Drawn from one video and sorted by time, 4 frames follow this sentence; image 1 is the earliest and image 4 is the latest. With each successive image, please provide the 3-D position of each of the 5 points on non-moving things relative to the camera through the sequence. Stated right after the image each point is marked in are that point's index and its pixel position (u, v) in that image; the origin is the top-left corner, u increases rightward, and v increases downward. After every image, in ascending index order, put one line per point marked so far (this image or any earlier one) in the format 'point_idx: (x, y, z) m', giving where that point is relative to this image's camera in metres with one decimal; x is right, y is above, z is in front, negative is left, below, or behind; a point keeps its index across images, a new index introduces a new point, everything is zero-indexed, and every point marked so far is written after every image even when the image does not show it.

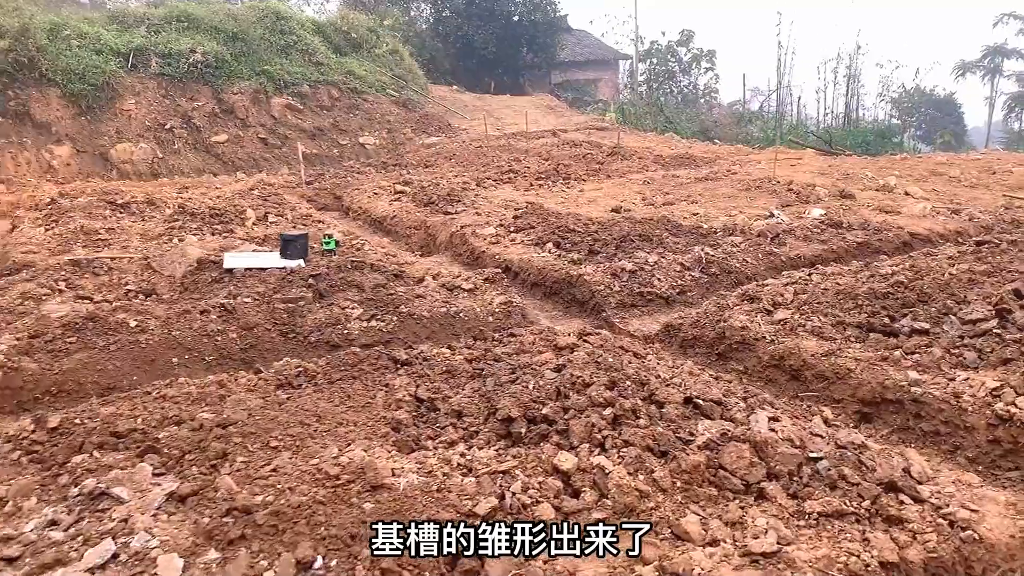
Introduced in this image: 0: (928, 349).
0: (+1.8, -0.3, +3.9) m
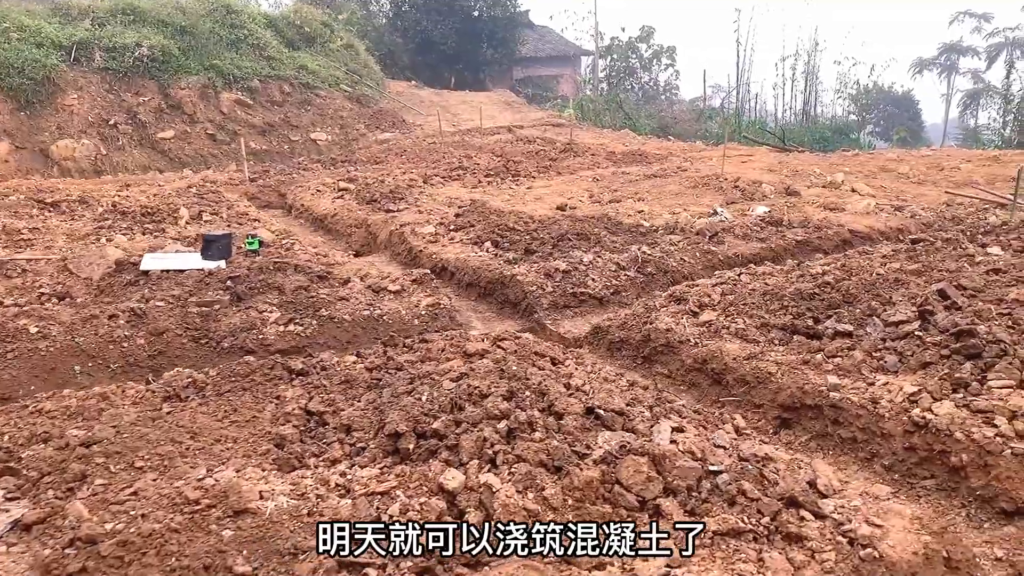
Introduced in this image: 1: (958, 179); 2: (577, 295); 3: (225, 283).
0: (+1.5, -0.3, +3.8) m
1: (+5.8, +1.4, +11.6) m
2: (+0.4, 0.0, +5.8) m
3: (-1.8, 0.0, +5.5) m
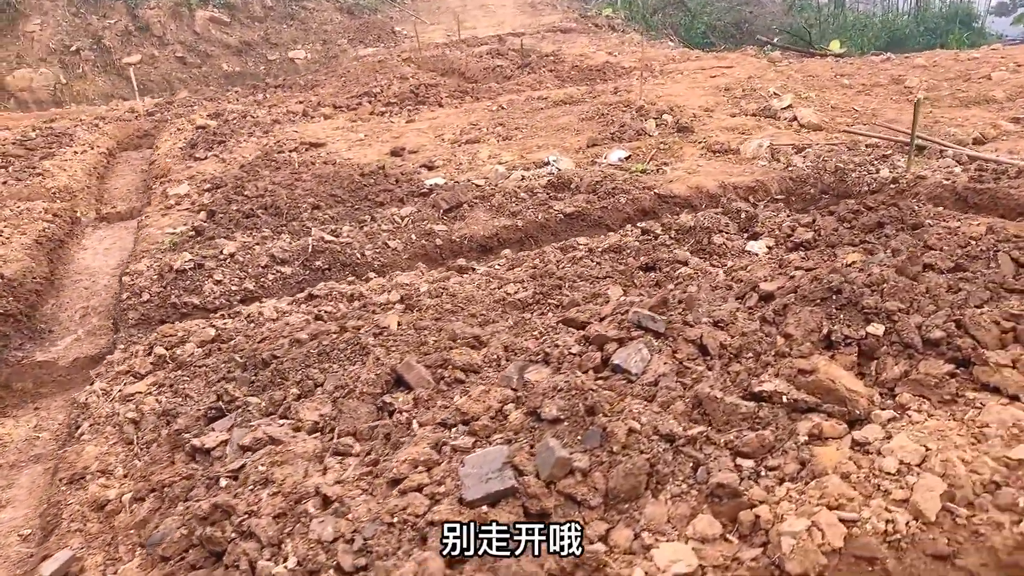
0: (-0.9, -0.5, +2.3) m
1: (+4.6, +2.0, +9.0) m
2: (-1.6, -0.1, +4.3) m
3: (-3.8, 0.0, +4.4) m
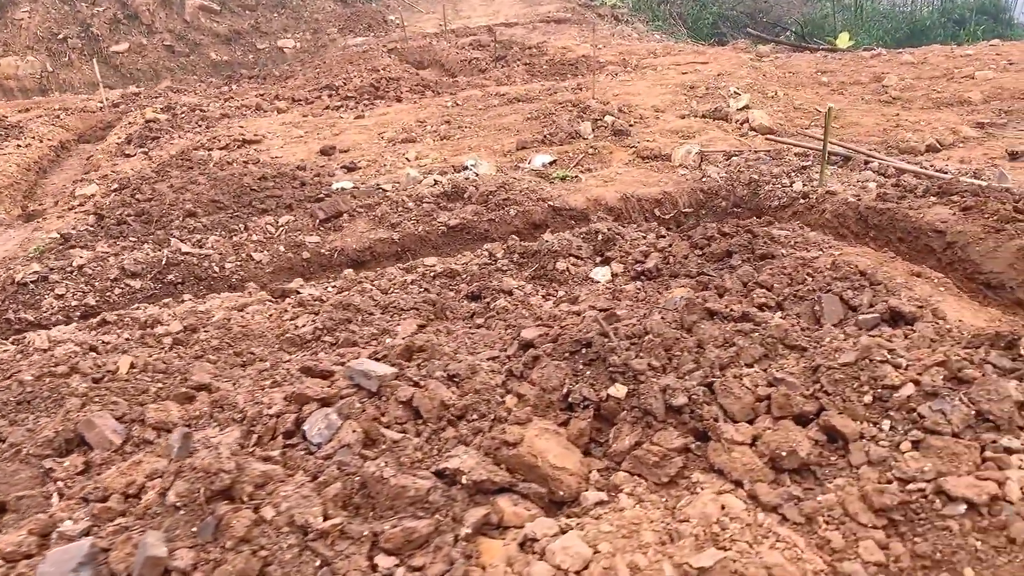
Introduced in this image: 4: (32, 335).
0: (-1.7, -0.7, +2.1) m
1: (+4.1, +1.9, +8.6) m
2: (-2.3, -0.2, +4.1) m
3: (-4.5, -0.1, +4.3) m
4: (-1.7, -0.2, +3.2) m
